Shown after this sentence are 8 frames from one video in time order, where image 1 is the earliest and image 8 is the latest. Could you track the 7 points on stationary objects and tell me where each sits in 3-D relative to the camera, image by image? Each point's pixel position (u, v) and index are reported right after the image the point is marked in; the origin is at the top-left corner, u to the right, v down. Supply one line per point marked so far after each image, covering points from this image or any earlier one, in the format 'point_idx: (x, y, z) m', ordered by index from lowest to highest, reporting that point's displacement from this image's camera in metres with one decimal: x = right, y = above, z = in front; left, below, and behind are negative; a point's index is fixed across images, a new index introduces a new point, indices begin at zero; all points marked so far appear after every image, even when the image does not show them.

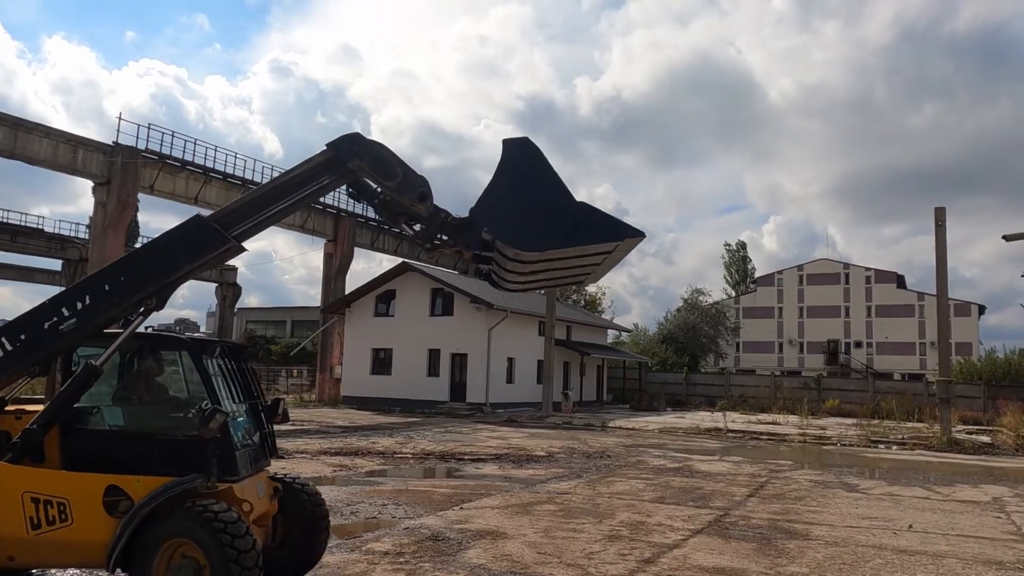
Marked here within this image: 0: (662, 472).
0: (+2.5, -3.1, +12.7) m
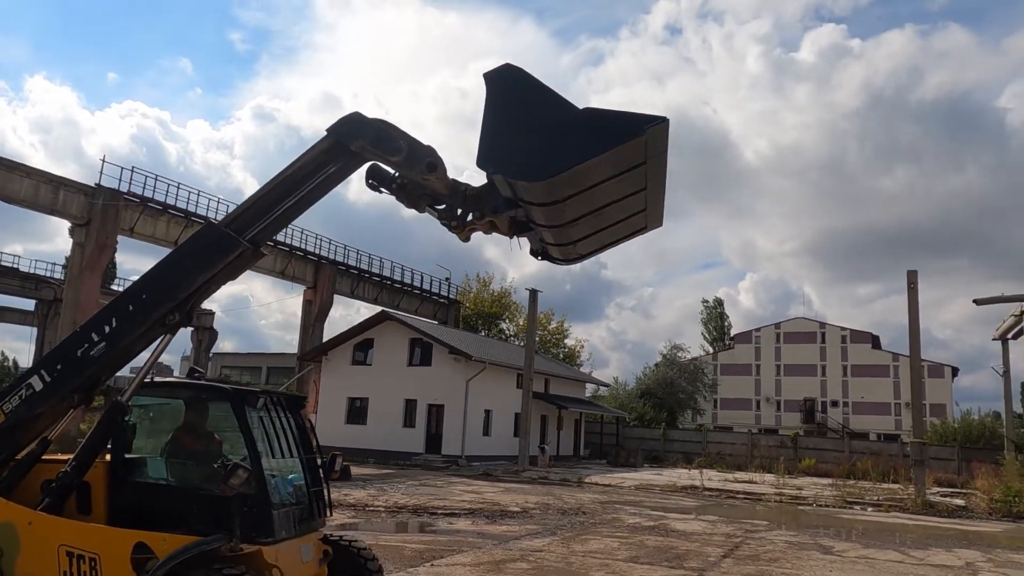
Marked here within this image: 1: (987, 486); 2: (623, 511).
0: (+2.1, -4.0, +12.6) m
1: (+12.3, -5.1, +19.7) m
2: (+2.3, -4.6, +15.7) m
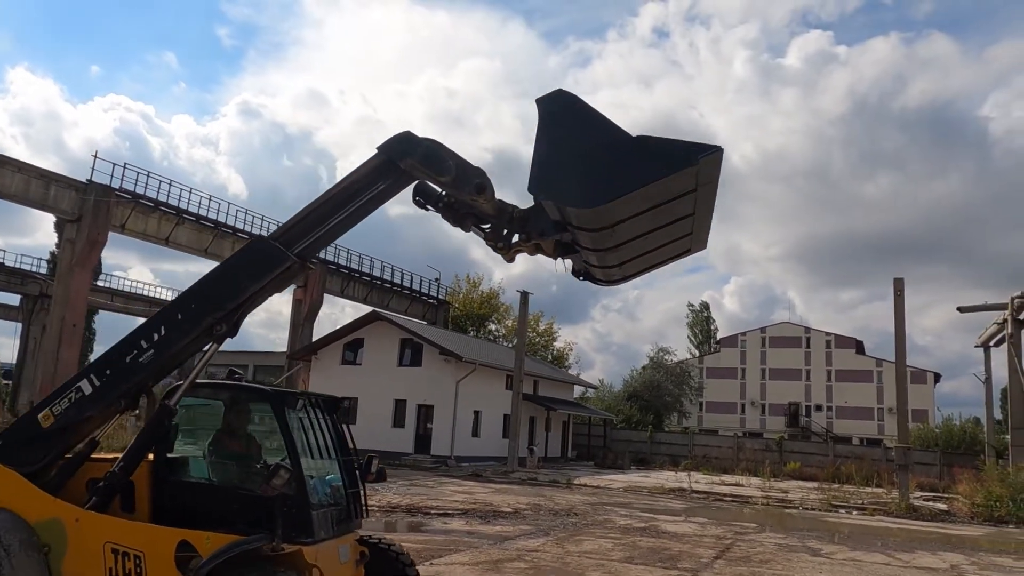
0: (+2.0, -4.1, +12.7) m
1: (+12.0, -5.3, +20.0) m
2: (+2.1, -4.7, +15.9) m
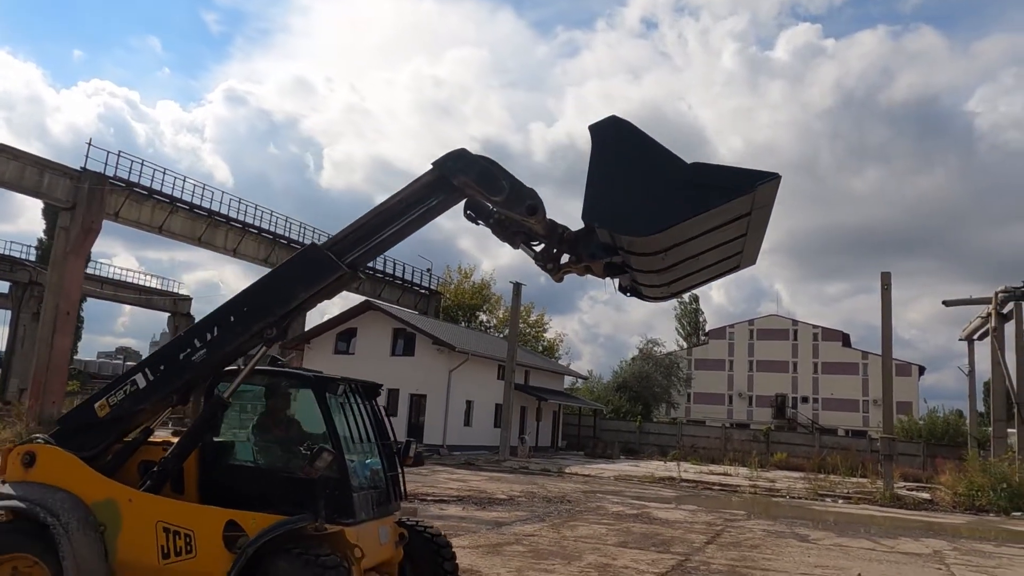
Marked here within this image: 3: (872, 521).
0: (+1.9, -3.9, +13.0) m
1: (+11.8, -5.2, +20.5) m
2: (+2.0, -4.5, +16.2) m
3: (+7.3, -4.7, +15.5) m
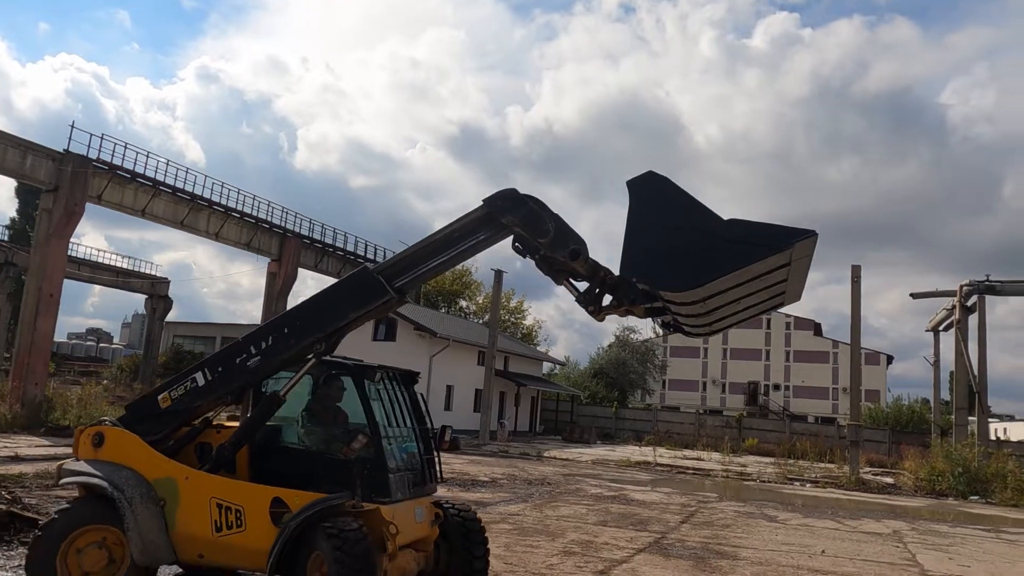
0: (+1.6, -3.8, +13.6) m
1: (+11.3, -5.0, +21.4) m
2: (+1.6, -4.3, +16.8) m
3: (+6.9, -4.6, +16.2) m
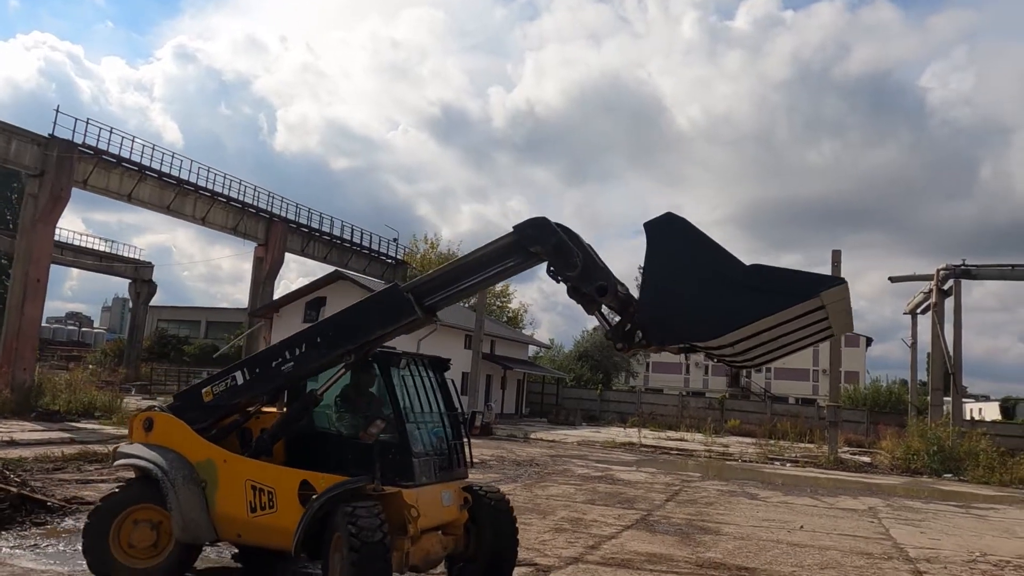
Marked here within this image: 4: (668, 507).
0: (+1.4, -3.5, +14.0) m
1: (+10.9, -4.6, +22.0) m
2: (+1.3, -4.0, +17.2) m
3: (+6.7, -4.3, +16.7) m
4: (+2.2, -3.1, +10.9) m
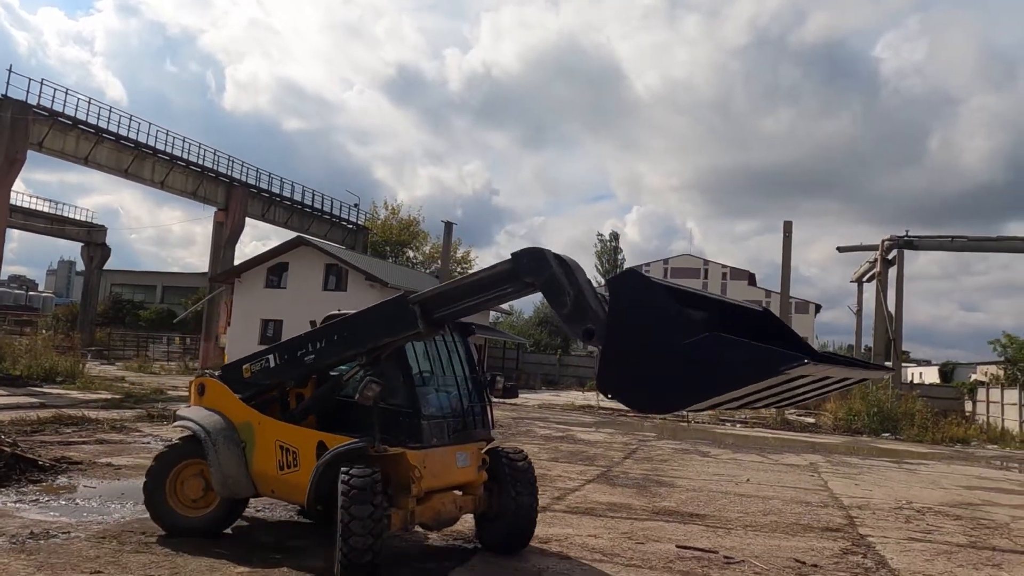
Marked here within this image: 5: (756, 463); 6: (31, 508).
0: (+0.7, -2.9, +14.7) m
1: (+9.8, -3.6, +23.2) m
2: (+0.5, -3.2, +17.9) m
3: (+5.9, -3.6, +17.7) m
4: (+1.7, -2.7, +11.6) m
5: (+4.1, -3.0, +12.9) m
6: (-3.9, -1.8, +6.2) m
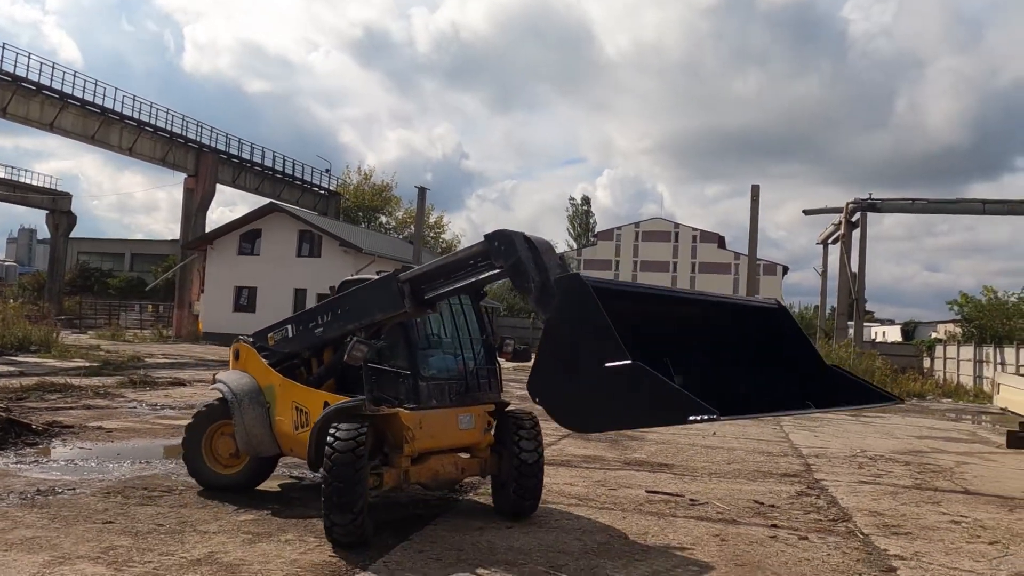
0: (+0.3, -2.2, +15.1) m
1: (+9.0, -2.4, +24.0) m
2: (-0.1, -2.4, +18.3) m
3: (+5.3, -2.7, +18.4) m
4: (+1.4, -2.1, +12.2) m
5: (+3.7, -2.3, +13.5) m
6: (-4.1, -1.5, +6.5) m
